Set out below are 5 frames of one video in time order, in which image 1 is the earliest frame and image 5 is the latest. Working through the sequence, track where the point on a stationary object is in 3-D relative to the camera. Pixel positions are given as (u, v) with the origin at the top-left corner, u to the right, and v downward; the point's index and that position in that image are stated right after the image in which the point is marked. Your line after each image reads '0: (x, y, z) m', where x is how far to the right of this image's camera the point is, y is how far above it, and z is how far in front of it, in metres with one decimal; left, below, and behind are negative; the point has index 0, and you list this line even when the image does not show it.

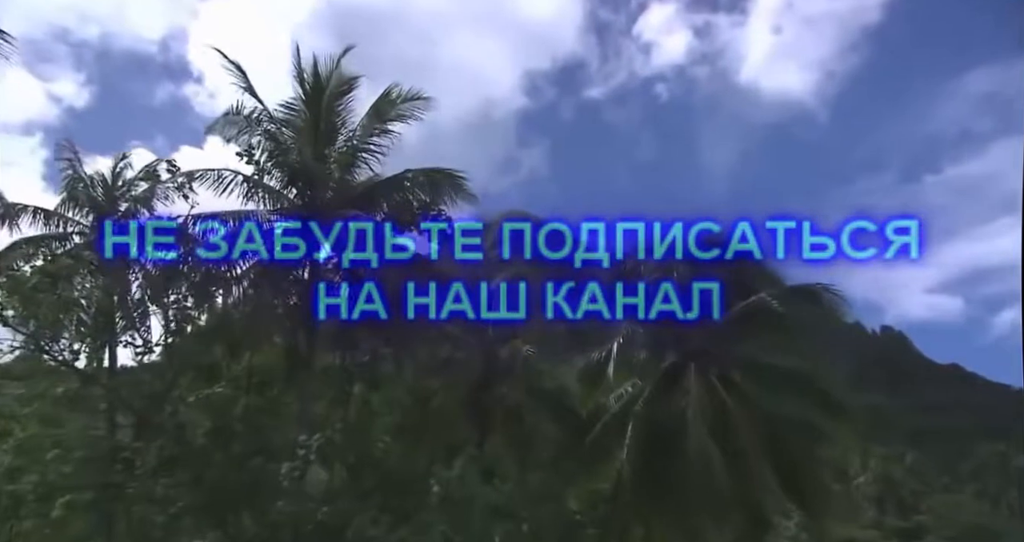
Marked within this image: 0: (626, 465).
0: (+1.6, -2.8, +12.6) m
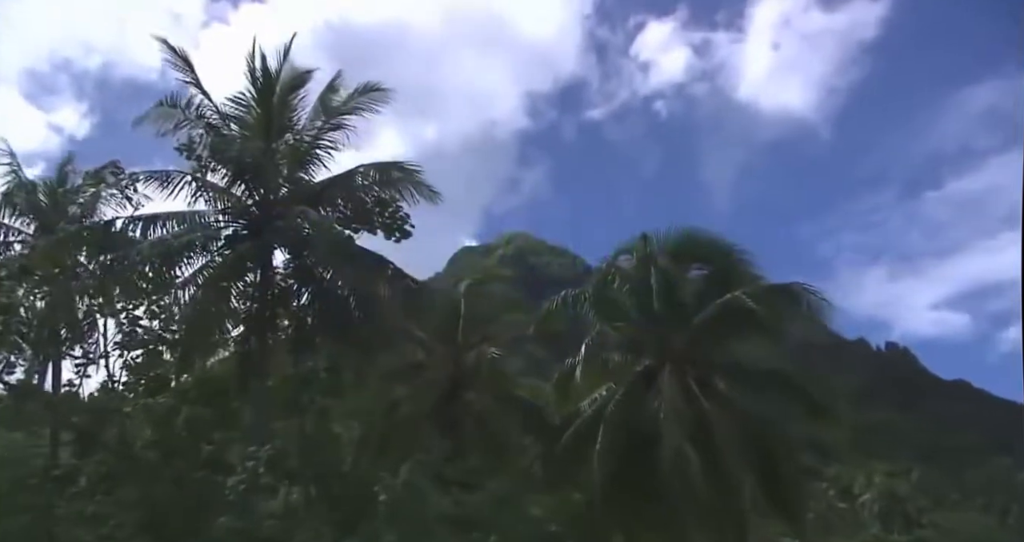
0: (+1.1, -2.8, +11.9) m
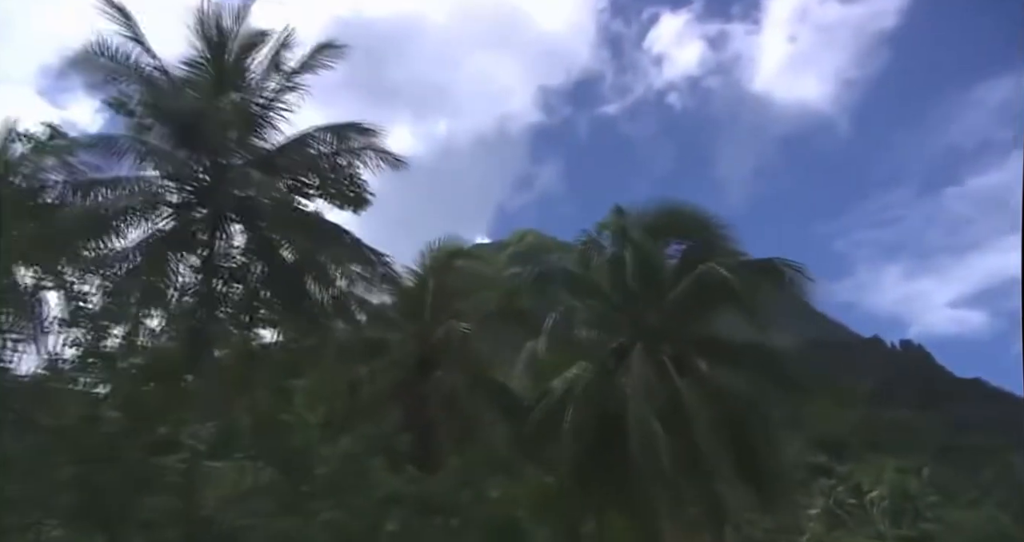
0: (+0.7, -2.5, +11.3) m
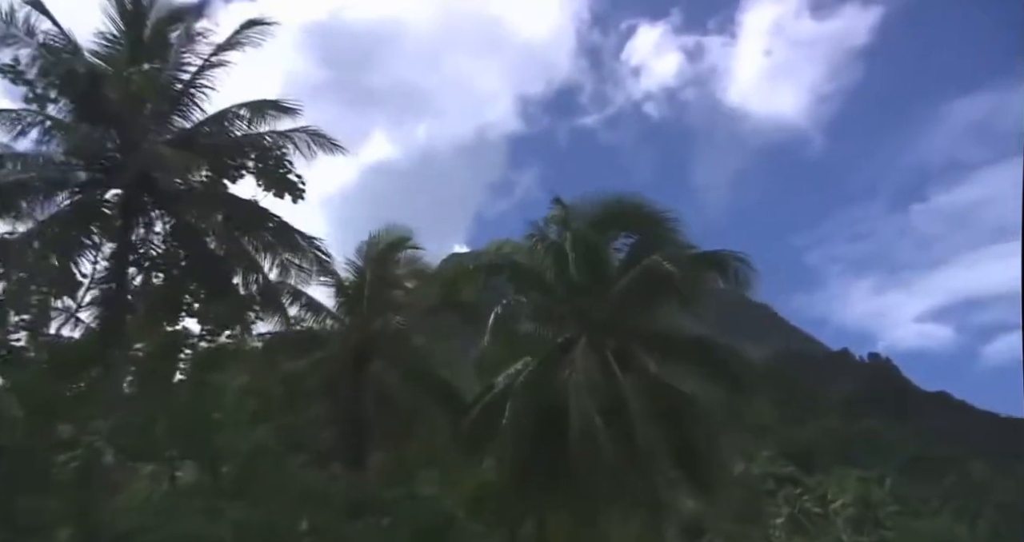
0: (-0.1, -2.4, +10.9) m
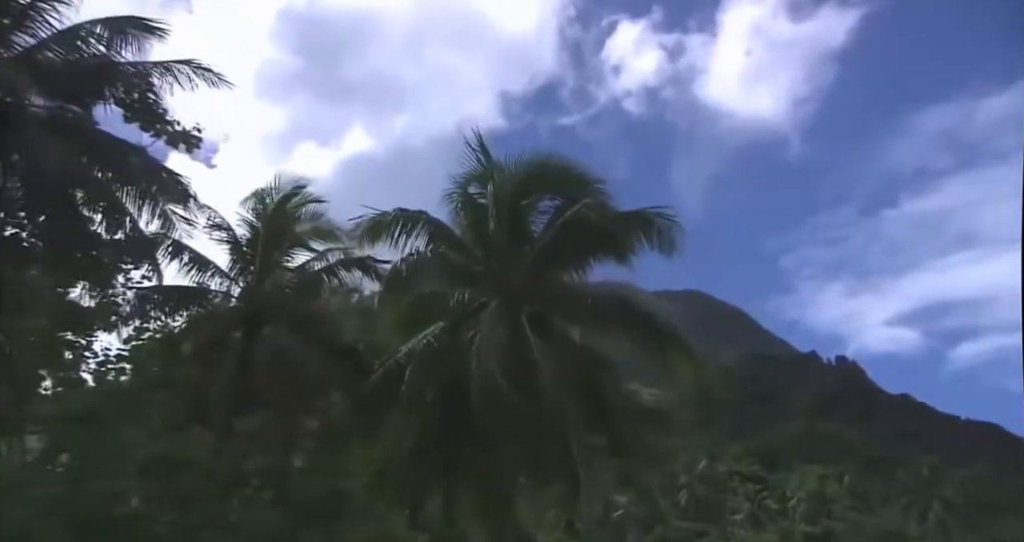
0: (-1.2, -1.8, +10.1) m
